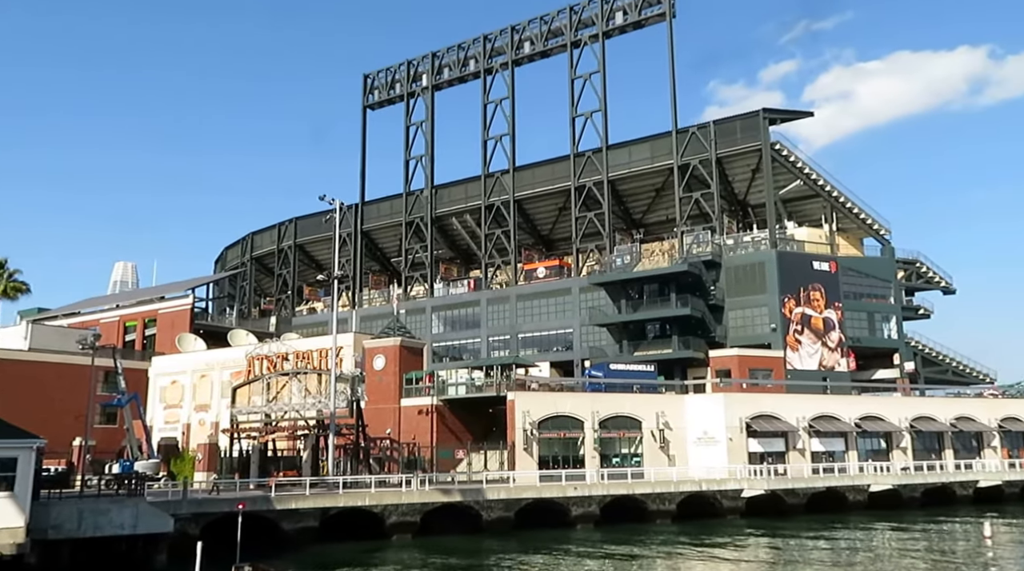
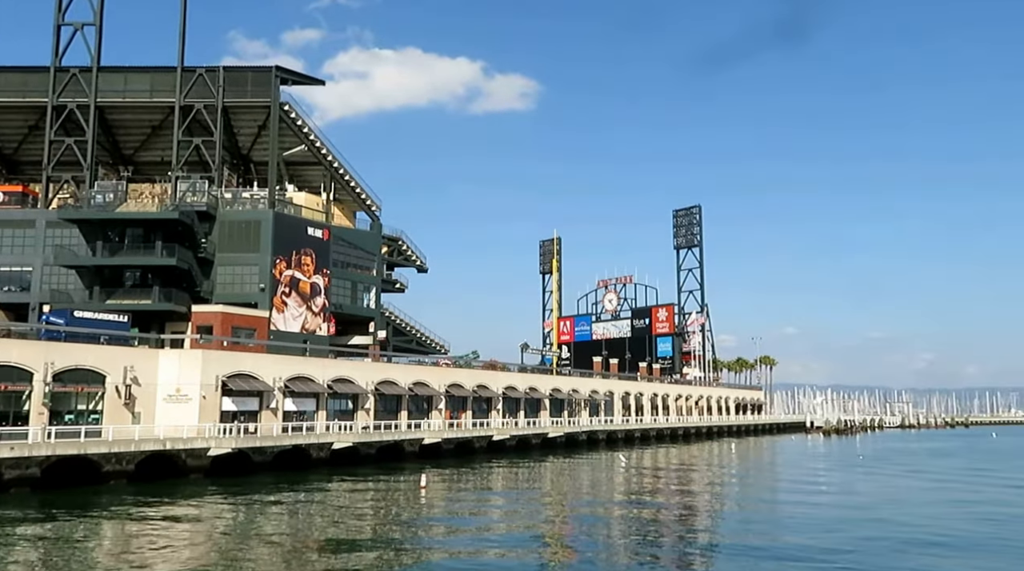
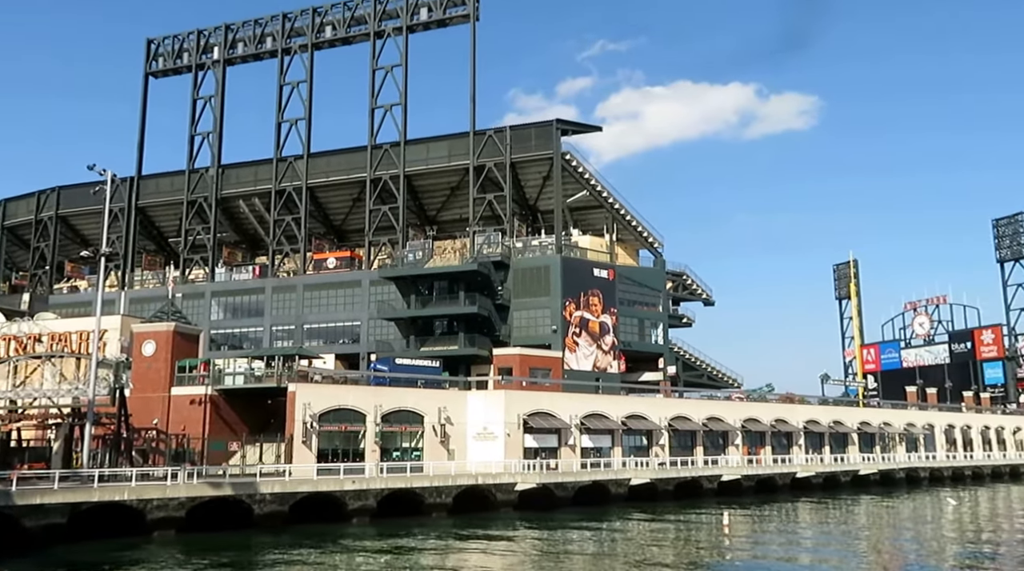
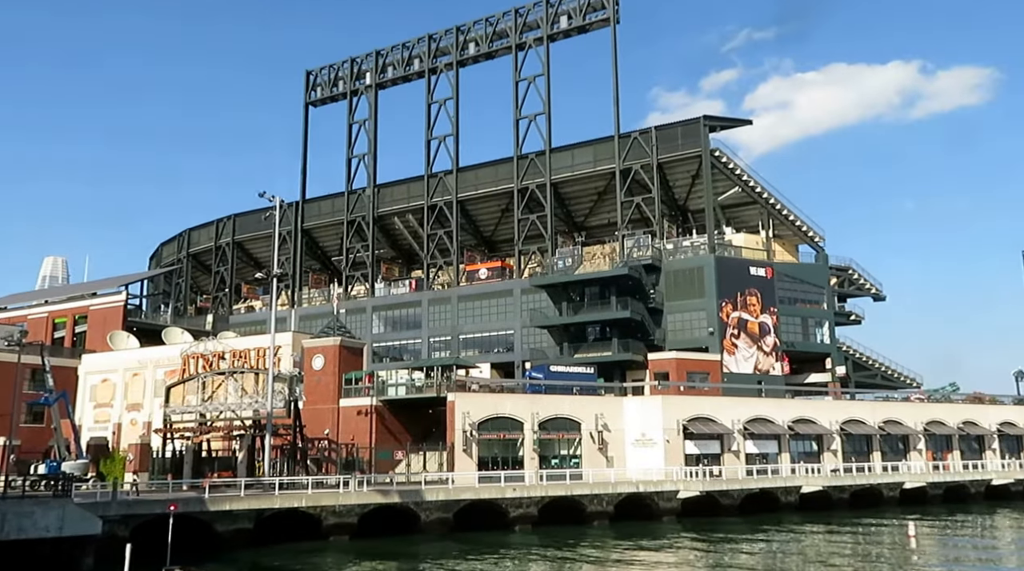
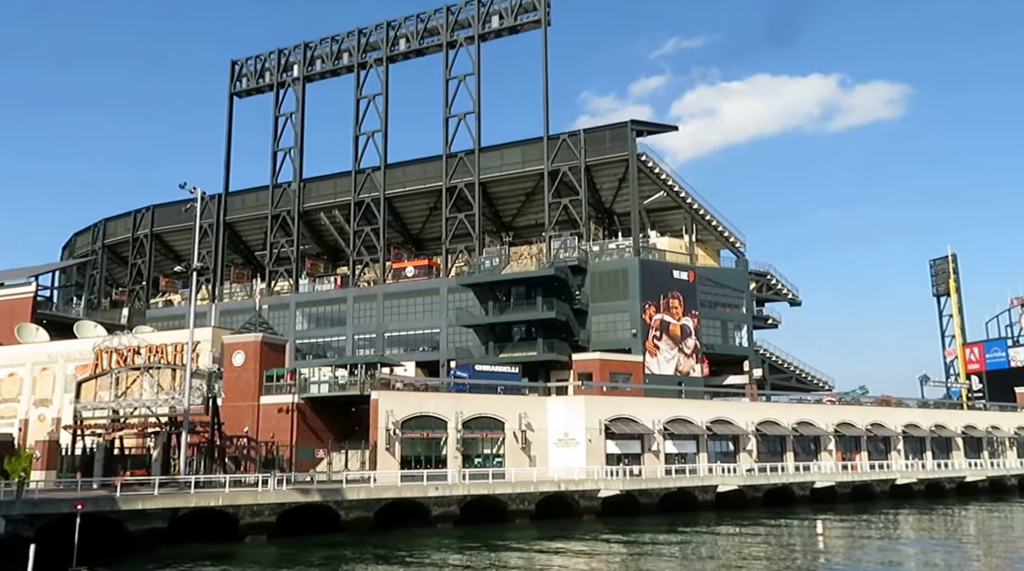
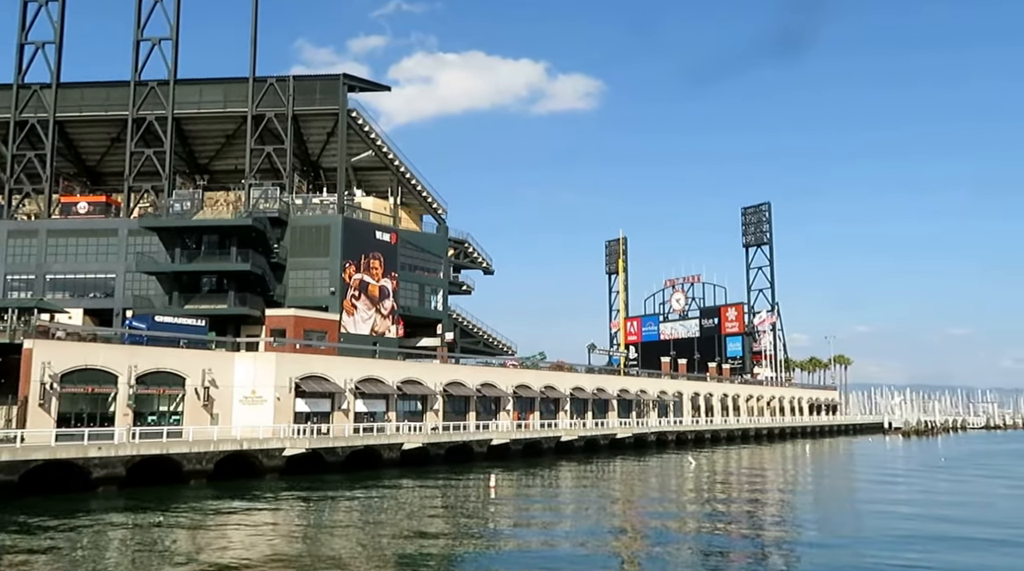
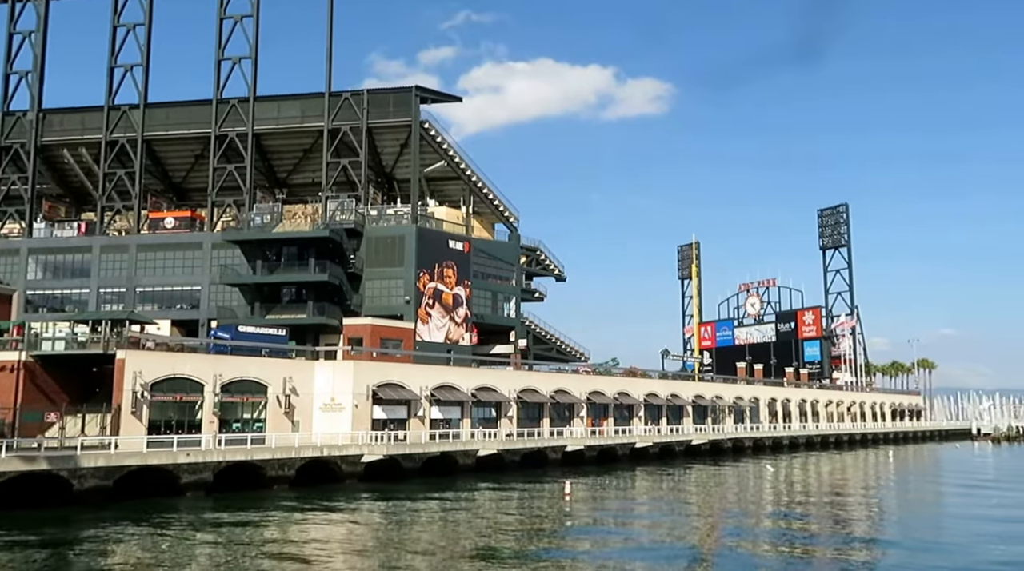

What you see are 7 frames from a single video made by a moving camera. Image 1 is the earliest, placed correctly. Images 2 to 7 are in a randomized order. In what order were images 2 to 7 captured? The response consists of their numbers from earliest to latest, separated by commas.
4, 5, 3, 7, 6, 2
